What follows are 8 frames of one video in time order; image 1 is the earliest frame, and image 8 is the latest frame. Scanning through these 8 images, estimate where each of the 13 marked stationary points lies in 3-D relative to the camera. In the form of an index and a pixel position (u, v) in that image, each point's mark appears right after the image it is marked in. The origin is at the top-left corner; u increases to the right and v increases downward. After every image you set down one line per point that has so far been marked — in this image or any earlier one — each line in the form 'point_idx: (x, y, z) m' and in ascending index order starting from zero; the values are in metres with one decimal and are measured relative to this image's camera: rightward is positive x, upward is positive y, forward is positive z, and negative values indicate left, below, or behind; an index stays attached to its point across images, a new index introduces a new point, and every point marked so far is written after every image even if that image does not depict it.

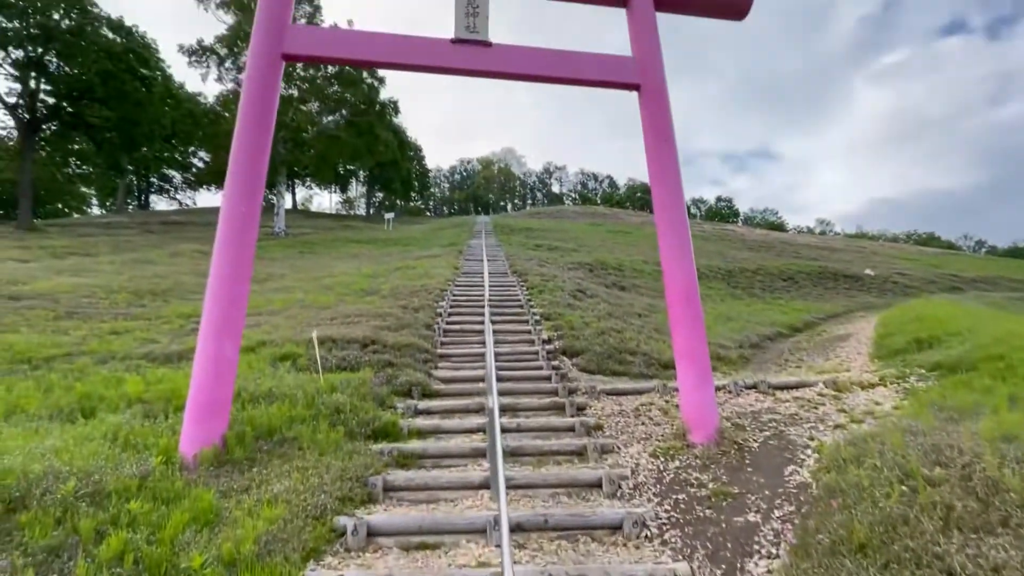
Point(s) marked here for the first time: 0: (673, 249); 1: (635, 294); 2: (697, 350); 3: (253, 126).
0: (+1.9, +0.4, +5.9) m
1: (+4.2, -0.2, +16.5) m
2: (+2.2, -0.7, +5.7) m
3: (-2.9, +1.8, +5.4) m
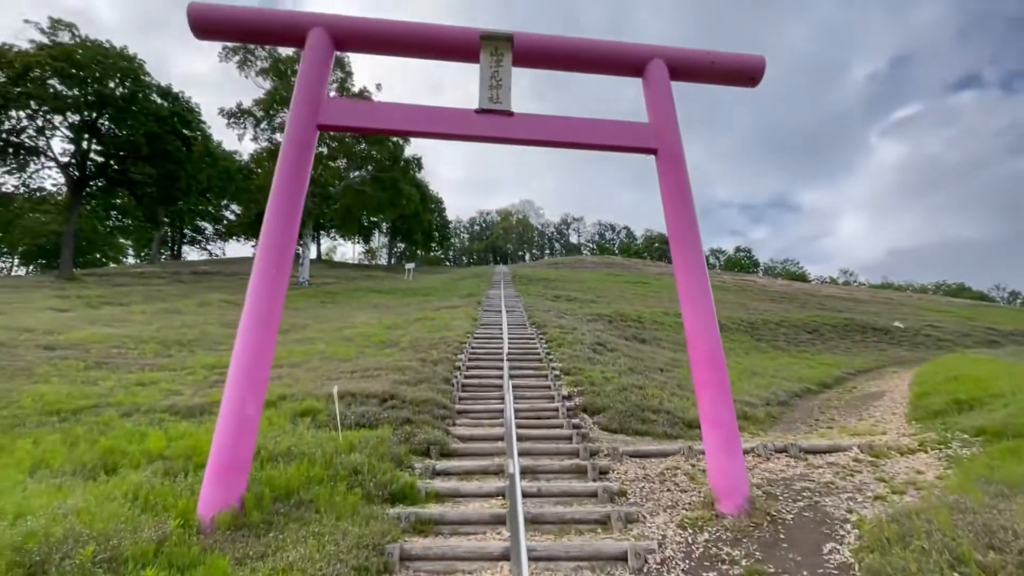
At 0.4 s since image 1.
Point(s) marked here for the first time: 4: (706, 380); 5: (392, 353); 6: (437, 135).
0: (+2.2, -0.3, +5.8) m
1: (+4.8, -2.0, +16.2) m
2: (+2.4, -1.4, +5.5) m
3: (-2.7, +1.2, +5.7) m
4: (+2.3, -1.1, +5.6) m
5: (-3.1, -1.7, +12.6) m
6: (-1.0, +1.9, +6.1) m
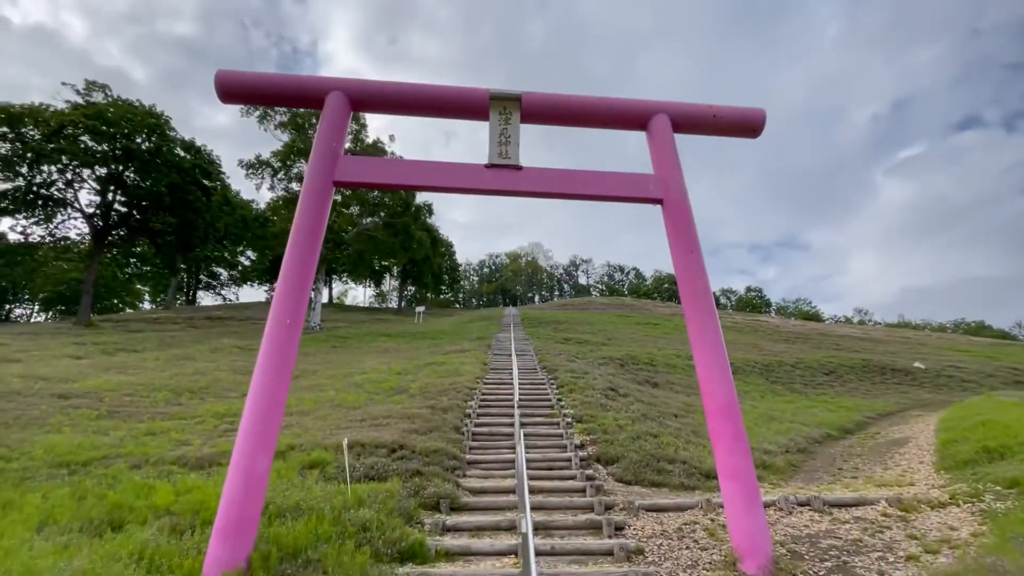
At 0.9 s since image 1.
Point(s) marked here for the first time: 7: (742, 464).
0: (+2.3, -0.9, +5.8) m
1: (+5.2, -3.4, +15.9) m
2: (+2.6, -2.0, +5.4) m
3: (-2.6, +0.5, +5.9) m
4: (+2.4, -1.6, +5.5) m
5: (-2.9, -2.9, +12.5) m
6: (-0.8, +1.3, +6.3) m
7: (+2.6, -2.0, +5.4) m
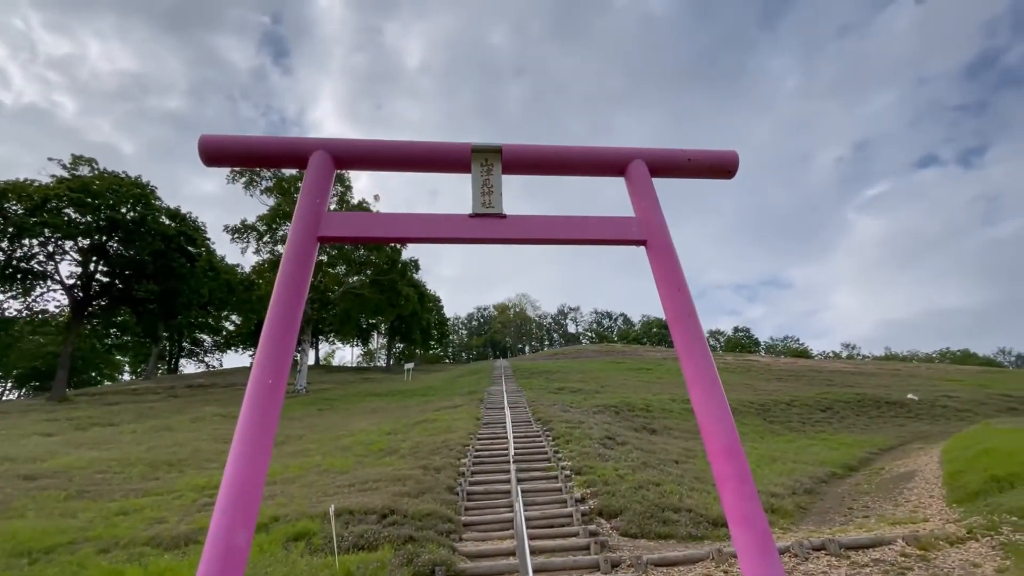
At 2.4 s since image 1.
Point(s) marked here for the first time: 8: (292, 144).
0: (+2.2, -1.3, +5.7) m
1: (+5.0, -4.8, +15.5) m
2: (+2.6, -2.4, +5.1) m
3: (-2.7, -0.2, +5.8) m
4: (+2.4, -2.0, +5.3) m
5: (-3.0, -4.3, +11.9) m
6: (-1.0, +0.6, +6.3) m
7: (+2.6, -2.3, +5.2) m
8: (-3.0, +2.0, +6.6) m
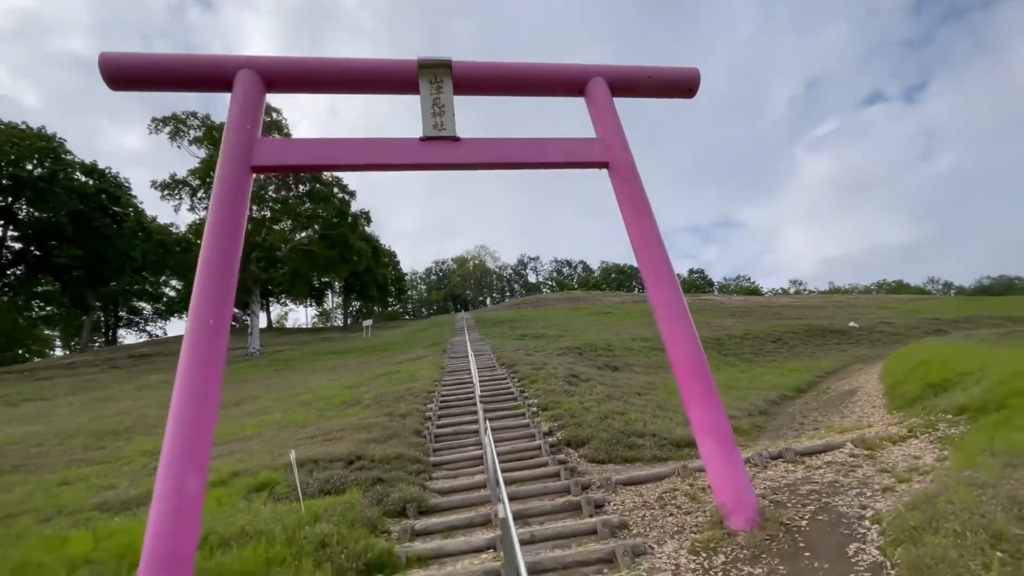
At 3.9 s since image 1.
0: (+1.8, -0.4, +5.6) m
1: (+3.9, -2.8, +16.0) m
2: (+2.2, -1.4, +5.2) m
3: (-3.2, +0.6, +5.2) m
4: (+2.0, -1.1, +5.3) m
5: (-3.8, -3.0, +11.7) m
6: (-1.6, +1.5, +5.8) m
7: (+2.3, -1.4, +5.3) m
8: (-3.6, +2.8, +5.9) m
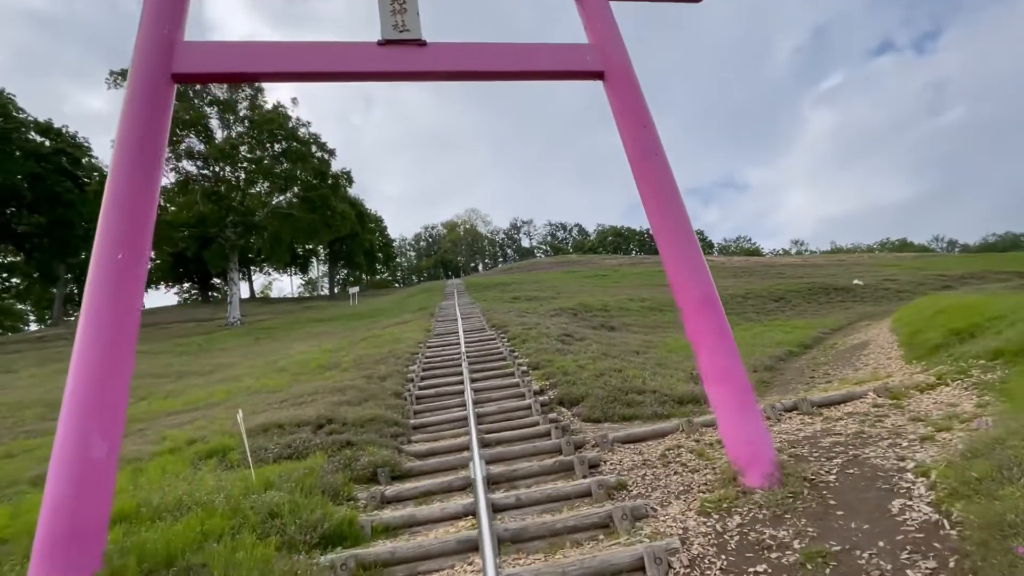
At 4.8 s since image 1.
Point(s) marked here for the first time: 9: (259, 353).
0: (+1.6, +0.4, +4.8) m
1: (+3.6, -1.4, +15.3) m
2: (+2.0, -0.7, +4.5) m
3: (-3.4, +1.2, +4.3) m
4: (+1.8, -0.4, +4.5) m
5: (-4.1, -2.0, +10.9) m
6: (-1.8, +2.2, +4.8) m
7: (+2.0, -0.7, +4.5) m
8: (-3.9, +3.5, +4.8) m
9: (-9.0, -2.3, +17.1) m
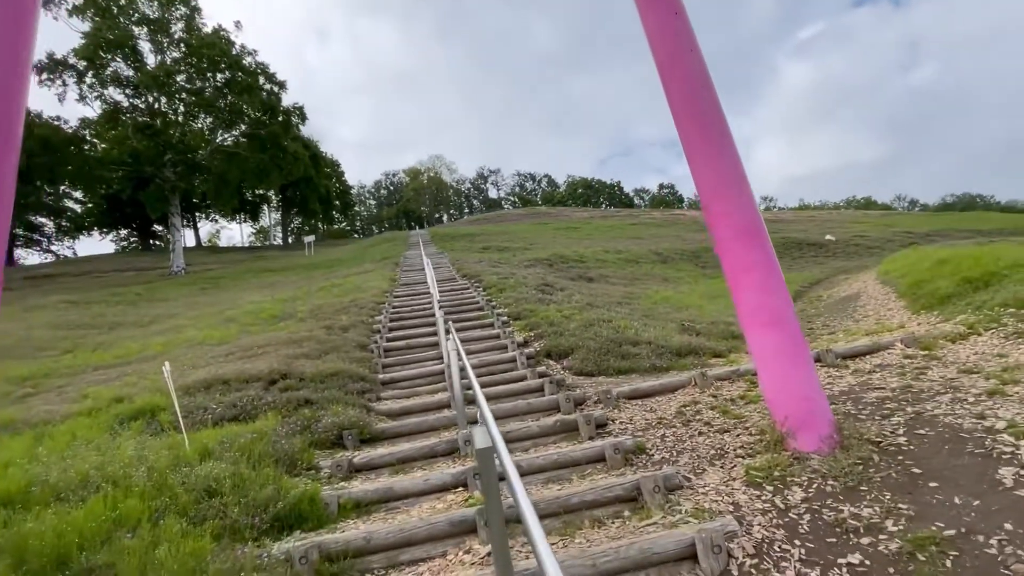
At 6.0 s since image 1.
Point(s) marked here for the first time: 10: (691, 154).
0: (+1.6, +1.0, +3.9) m
1: (+2.8, +0.1, +14.6) m
2: (+2.1, -0.1, +3.7) m
3: (-3.3, +1.8, +2.9) m
4: (+1.9, +0.2, +3.7) m
5: (-4.5, -0.8, +9.8) m
6: (-1.7, +2.8, +3.5) m
7: (+2.1, -0.1, +3.7) m
8: (-3.8, +4.1, +3.2) m
9: (-9.9, -0.5, +15.5) m
10: (+1.5, +1.1, +4.0) m
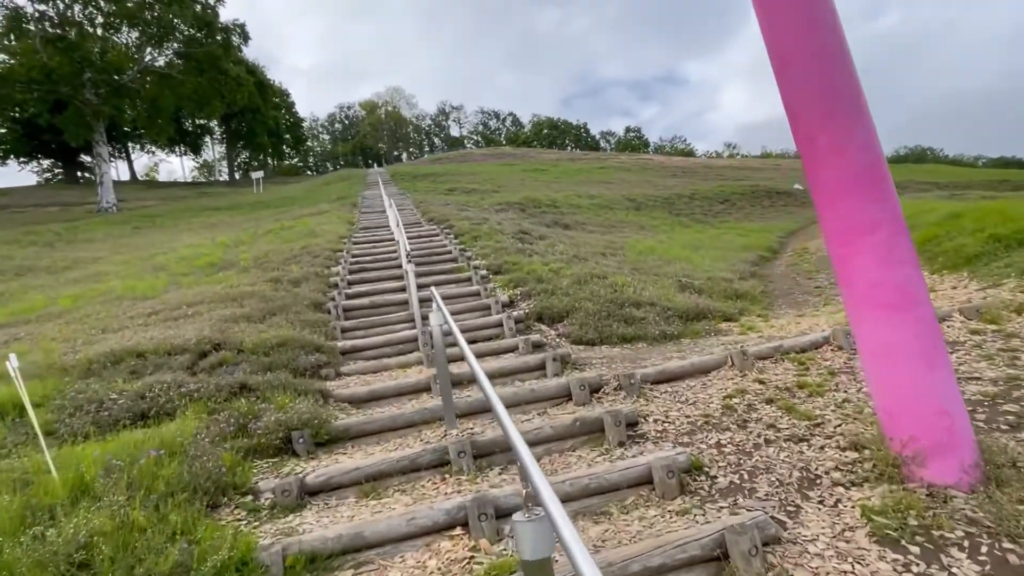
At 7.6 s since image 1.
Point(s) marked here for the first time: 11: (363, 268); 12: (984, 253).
0: (+1.8, +1.2, +2.6) m
1: (+2.0, +1.5, +13.5) m
2: (+2.2, 0.0, +2.6) m
3: (-3.0, +1.9, +1.2) m
4: (+2.0, +0.4, +2.6) m
5: (-4.8, +0.2, +8.2) m
6: (-1.5, +3.0, +1.8) m
7: (+2.2, +0.1, +2.7) m
8: (-3.6, +4.2, +1.1) m
9: (-10.7, +1.2, +13.4) m
10: (+1.6, +1.3, +2.7) m
11: (-2.7, +0.3, +8.8) m
12: (+6.5, +0.5, +6.5) m
